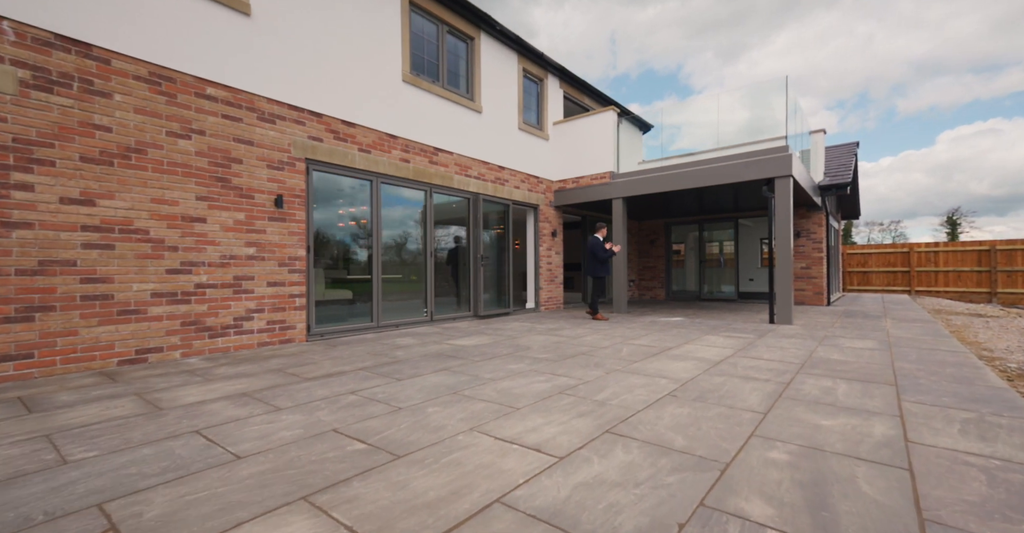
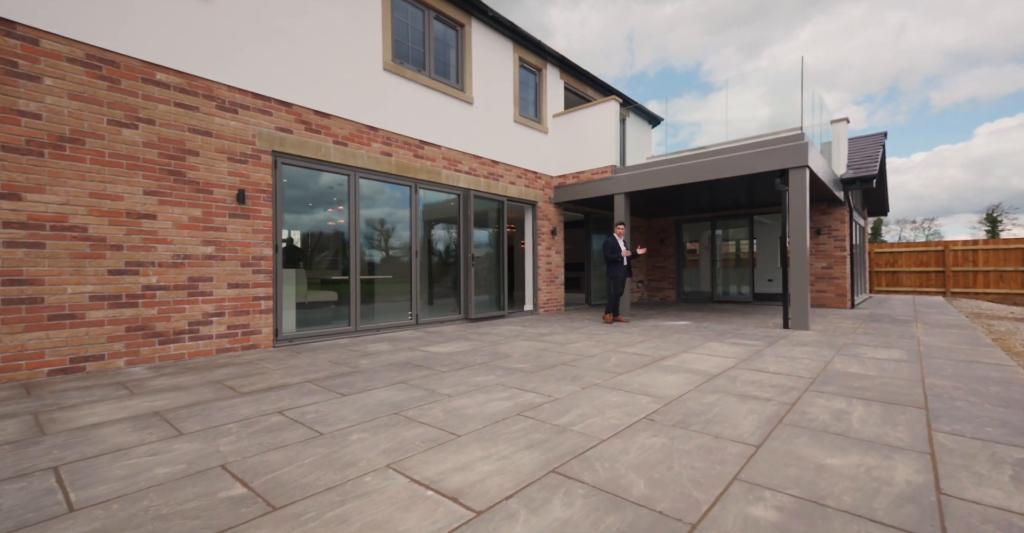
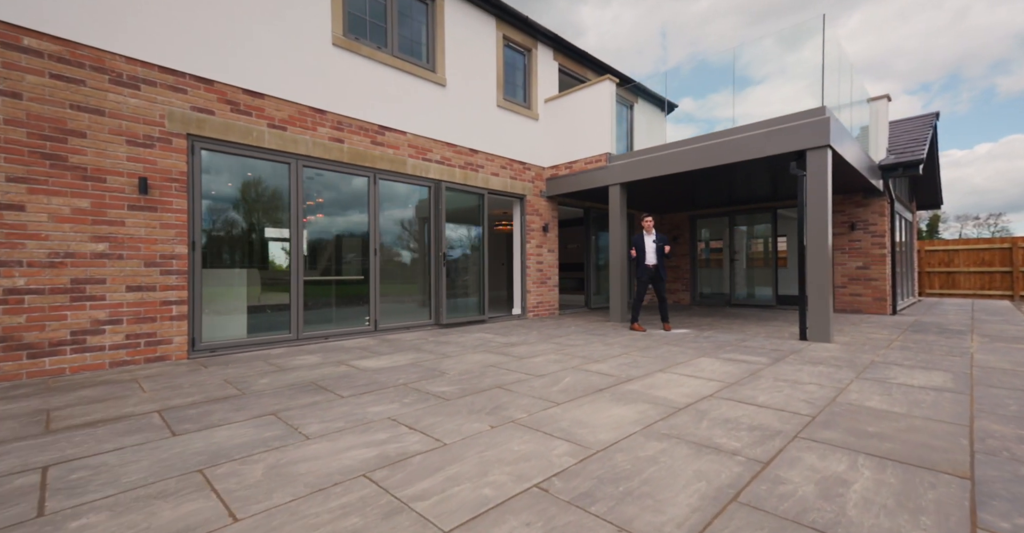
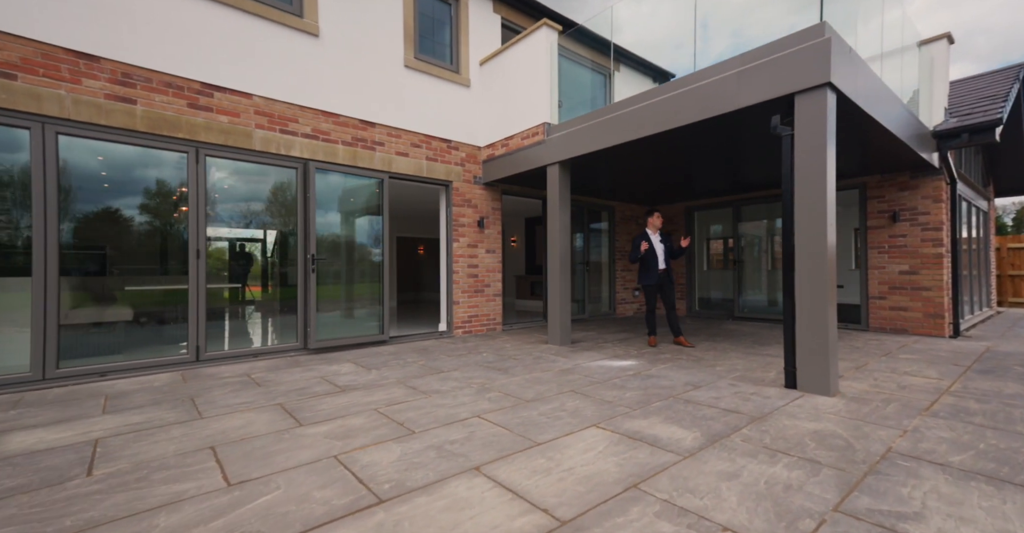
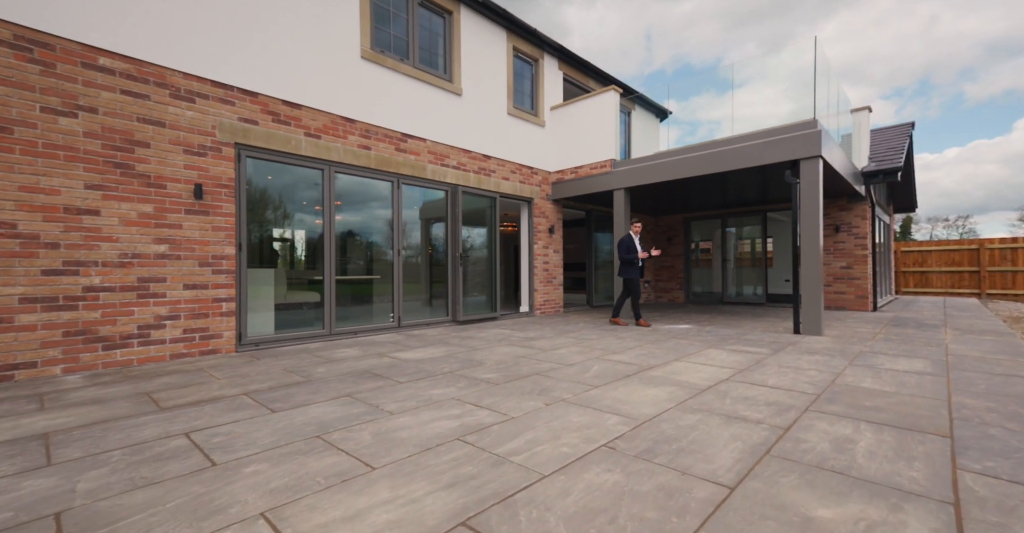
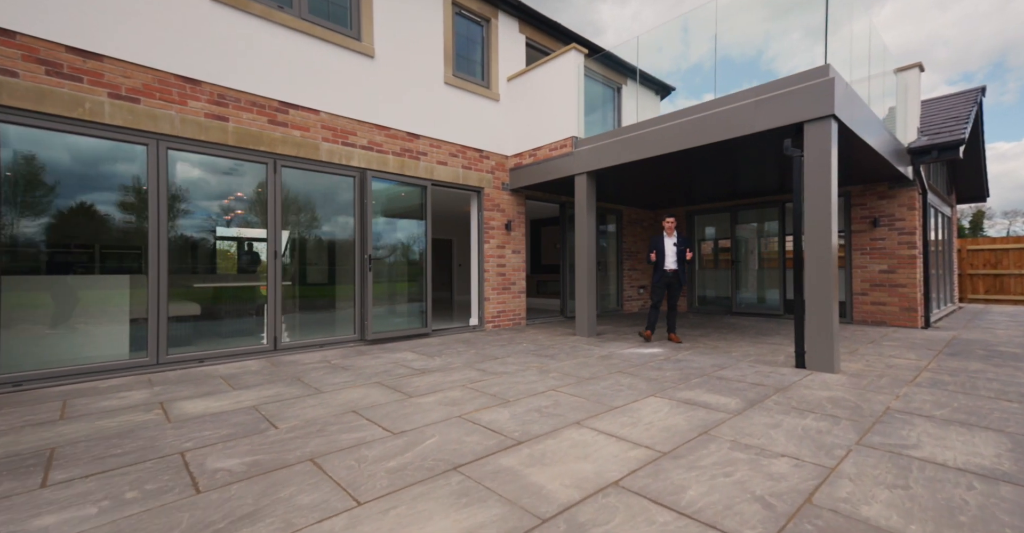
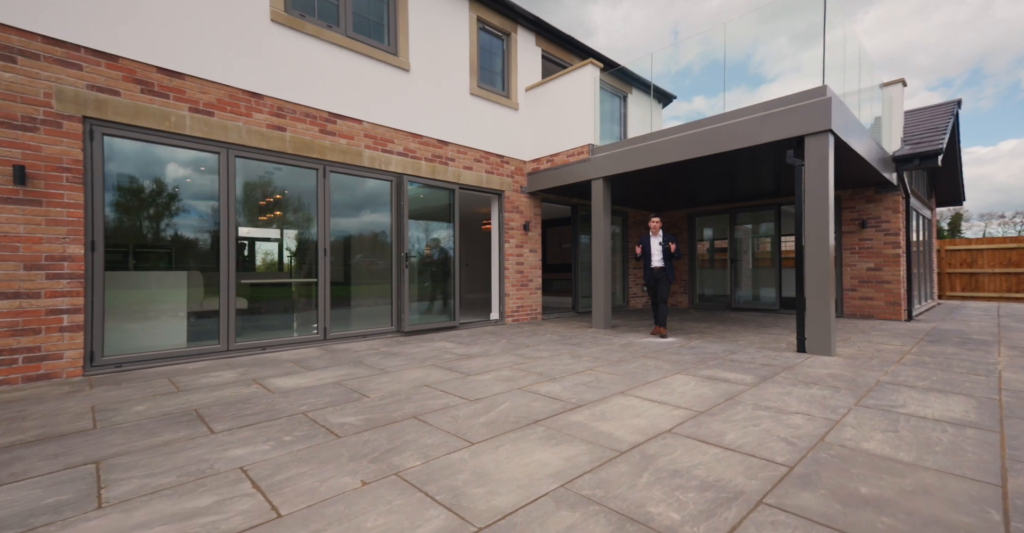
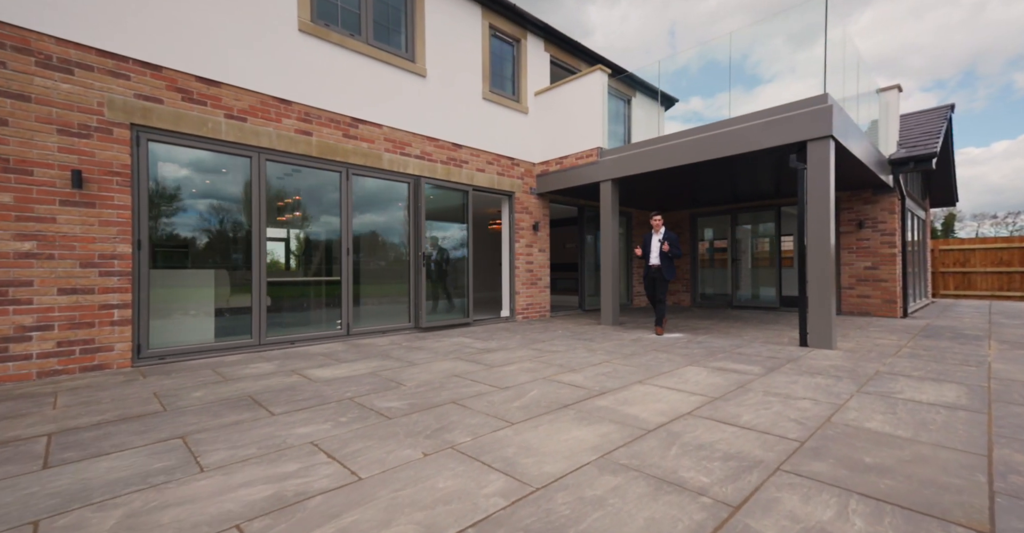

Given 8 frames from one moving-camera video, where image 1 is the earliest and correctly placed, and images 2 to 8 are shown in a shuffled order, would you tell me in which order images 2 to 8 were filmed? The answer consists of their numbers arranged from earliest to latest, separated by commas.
2, 5, 3, 8, 7, 6, 4
